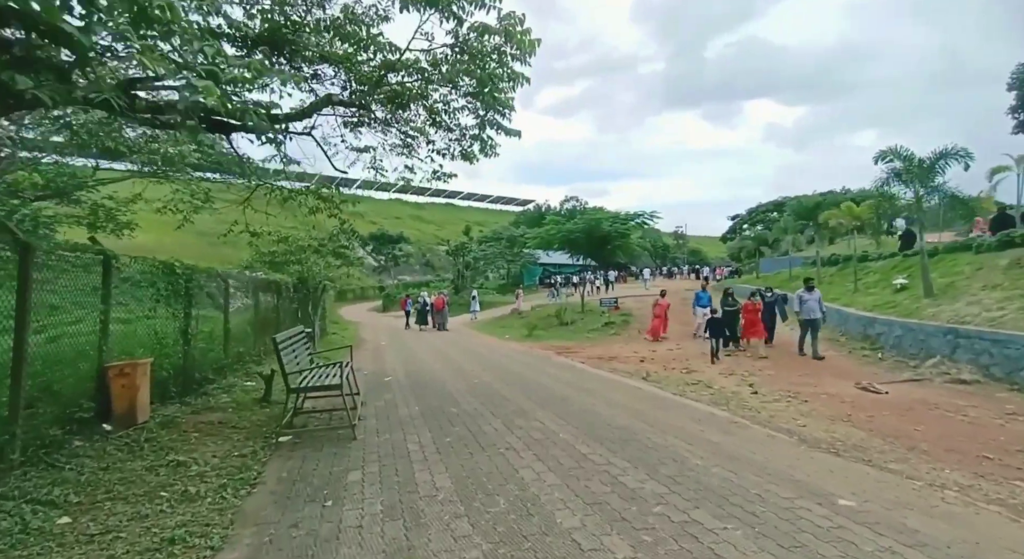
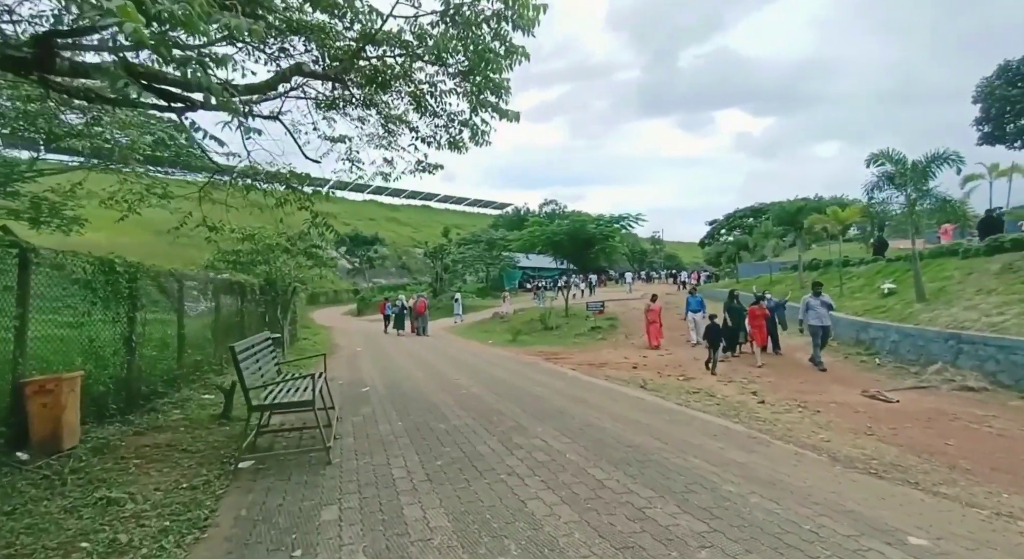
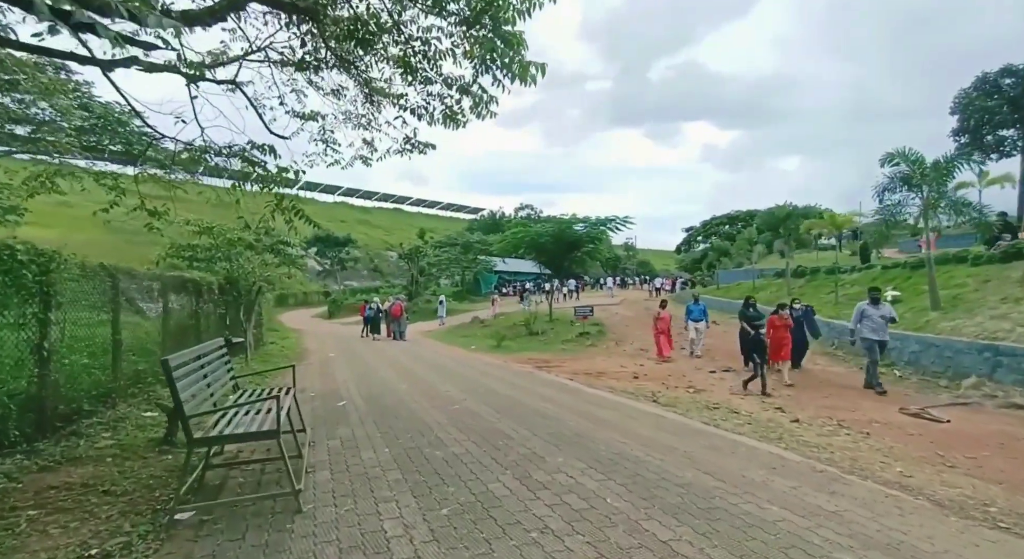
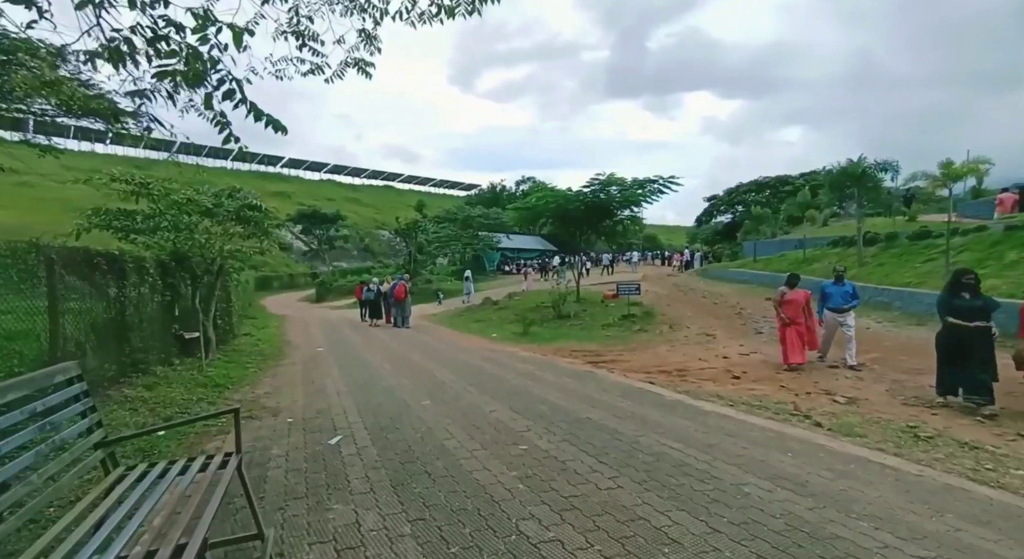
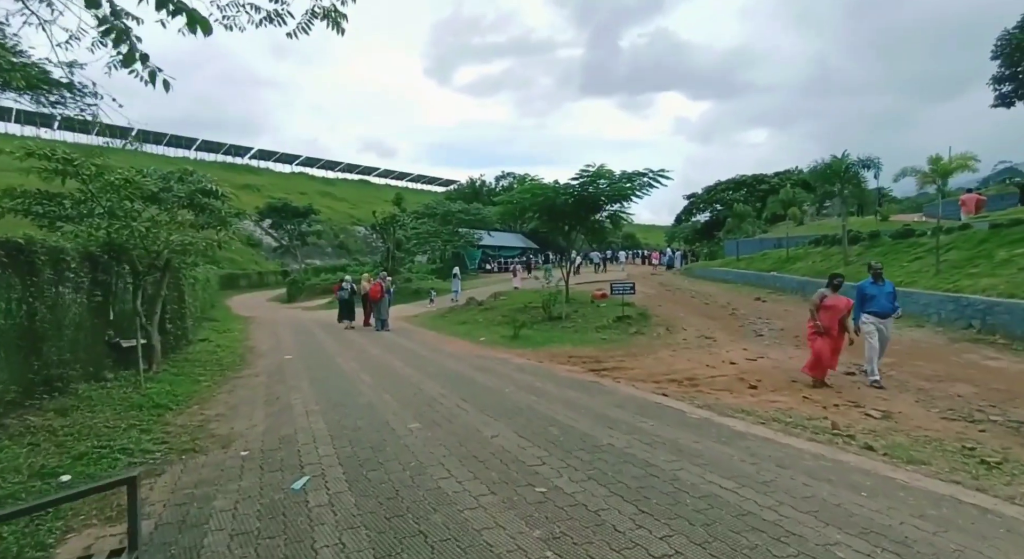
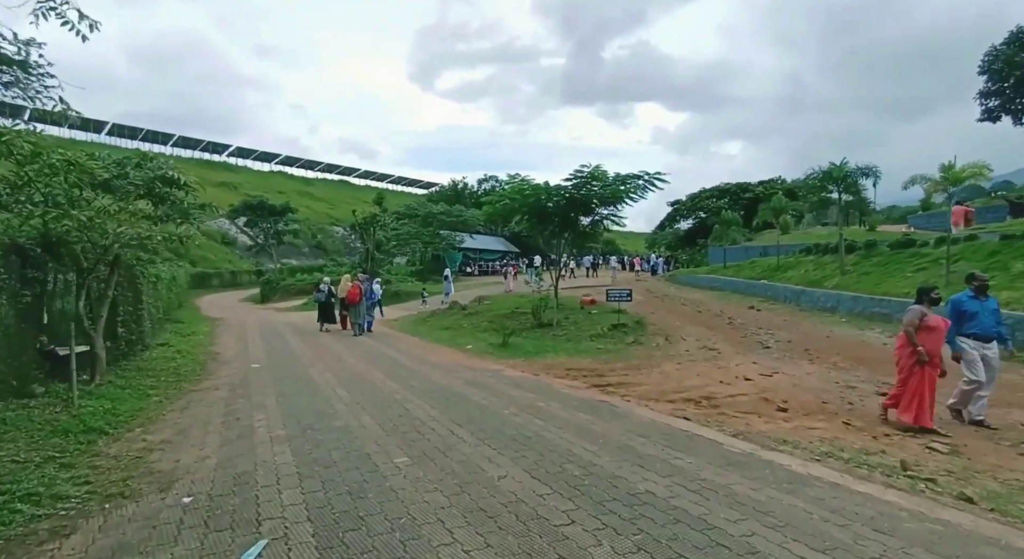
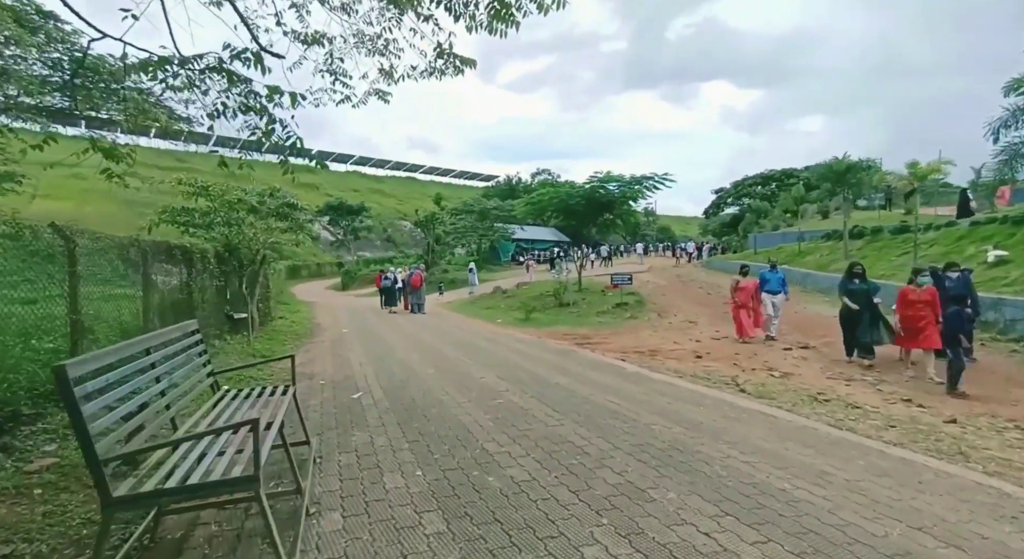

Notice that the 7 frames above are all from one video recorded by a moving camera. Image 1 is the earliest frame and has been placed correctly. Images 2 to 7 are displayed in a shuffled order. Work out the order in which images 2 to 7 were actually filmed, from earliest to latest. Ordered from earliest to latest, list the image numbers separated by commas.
2, 3, 7, 4, 5, 6
